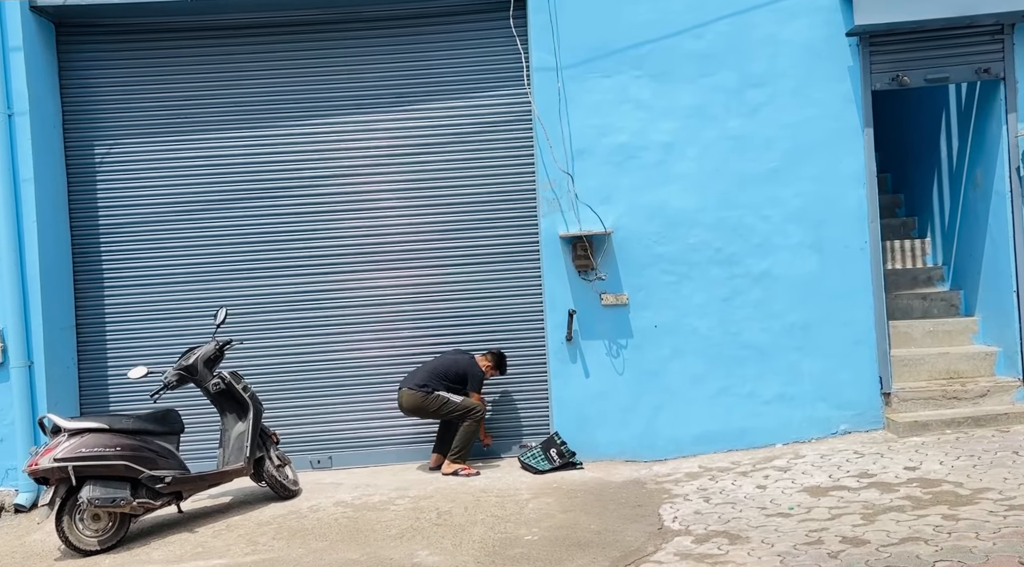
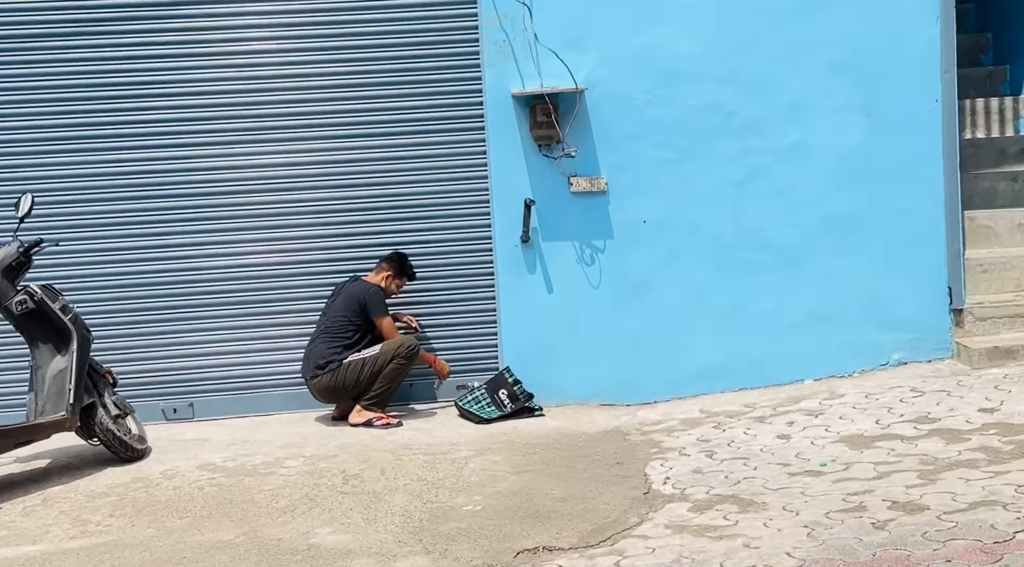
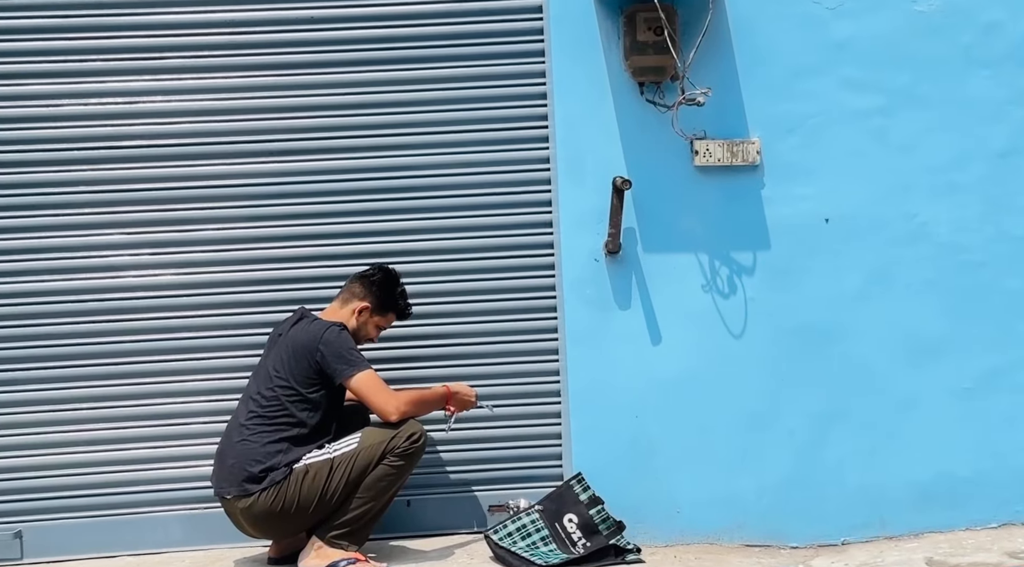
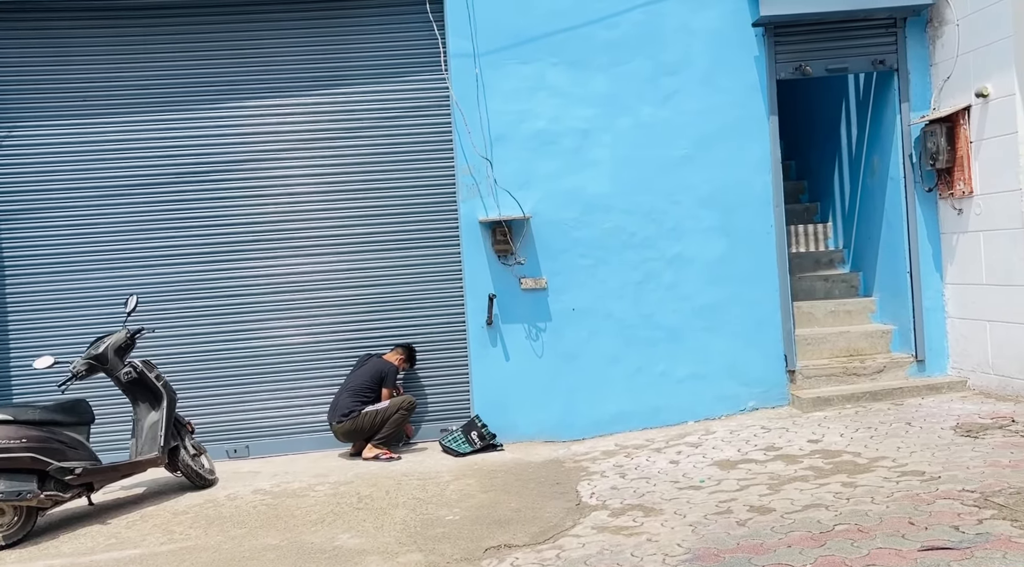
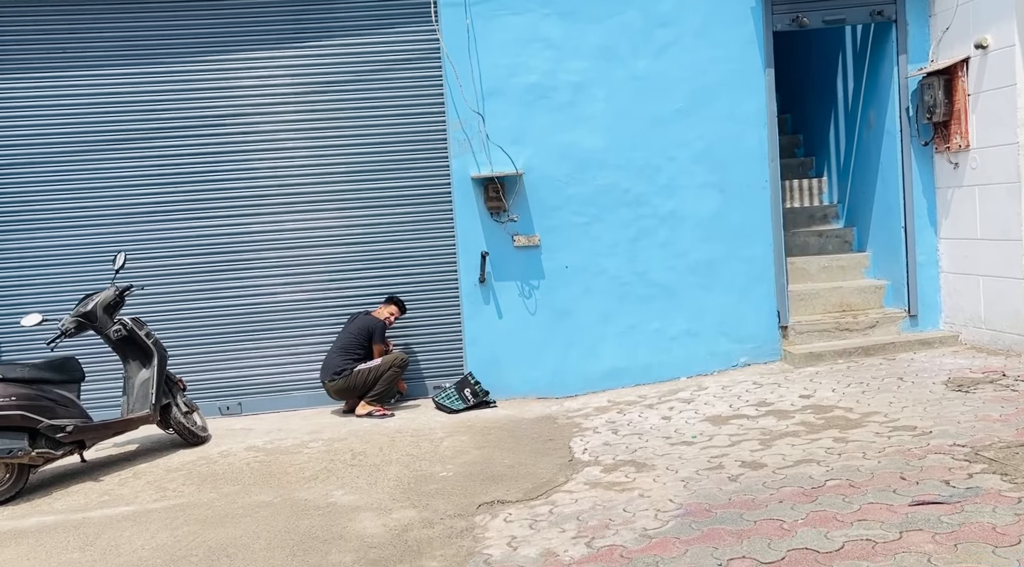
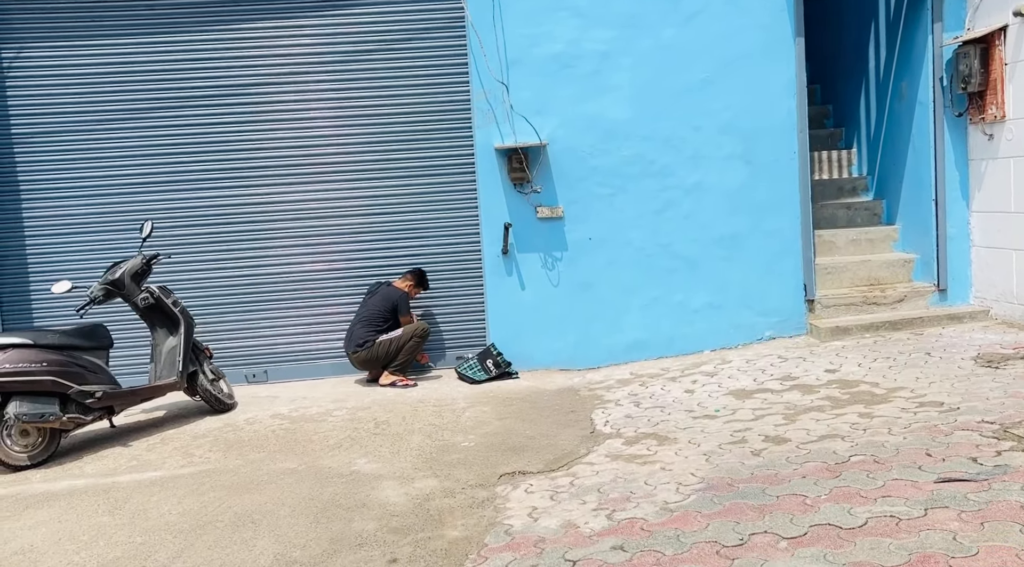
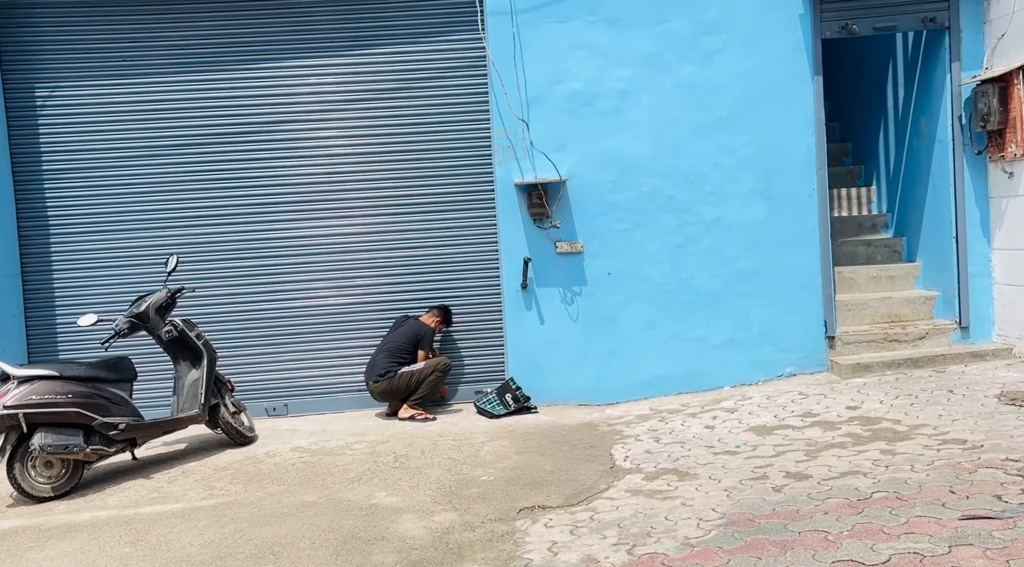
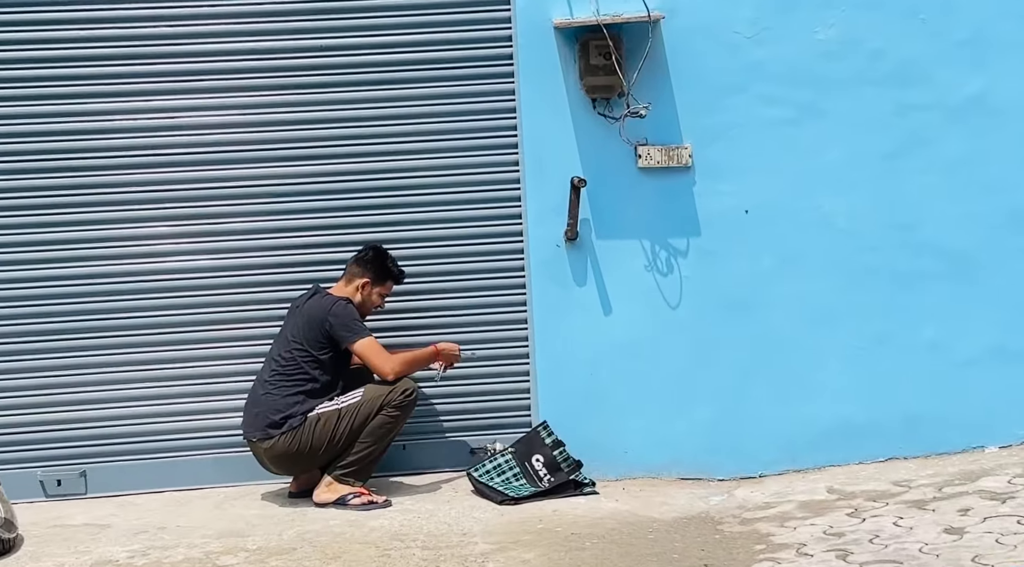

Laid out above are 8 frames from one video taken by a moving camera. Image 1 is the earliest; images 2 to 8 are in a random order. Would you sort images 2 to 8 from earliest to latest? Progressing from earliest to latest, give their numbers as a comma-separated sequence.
7, 4, 5, 6, 2, 8, 3
